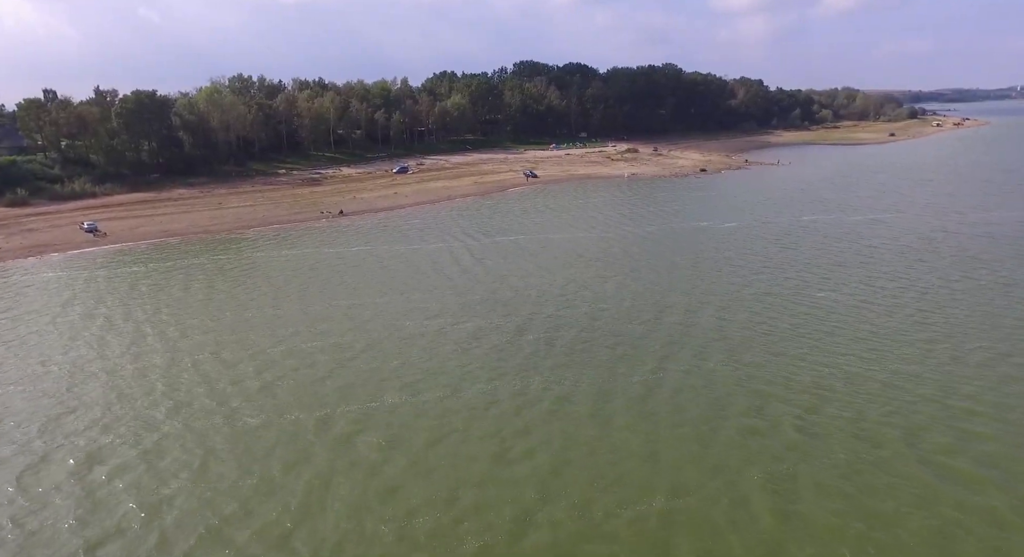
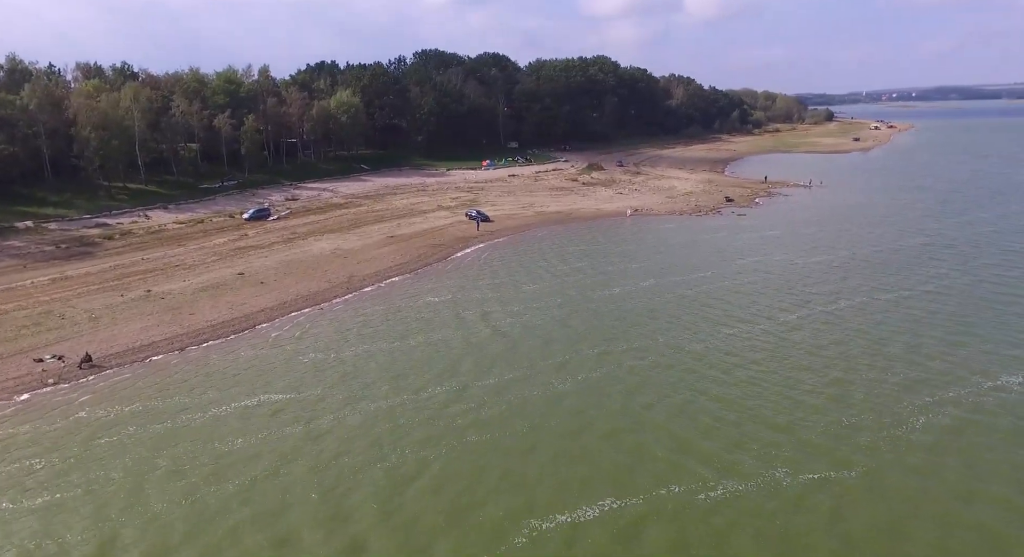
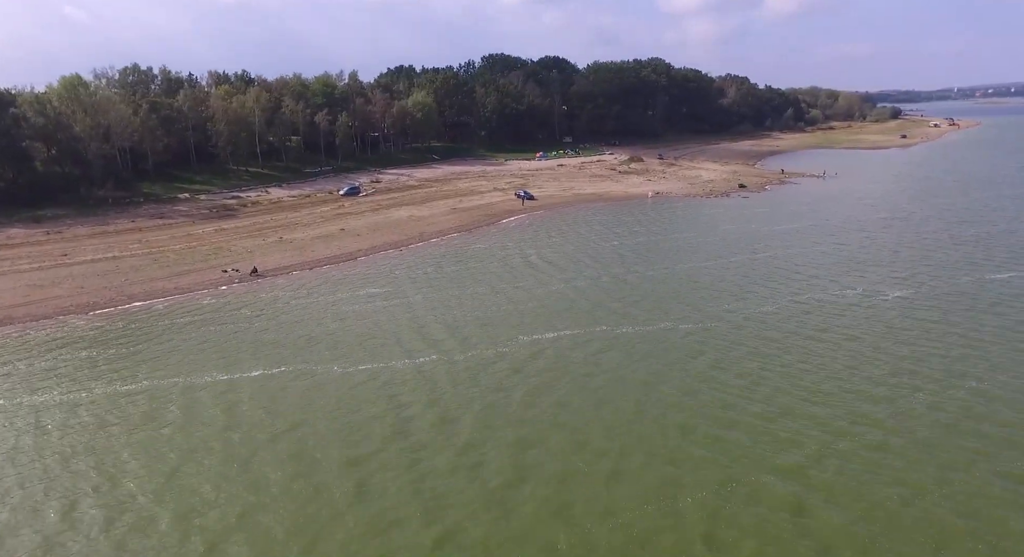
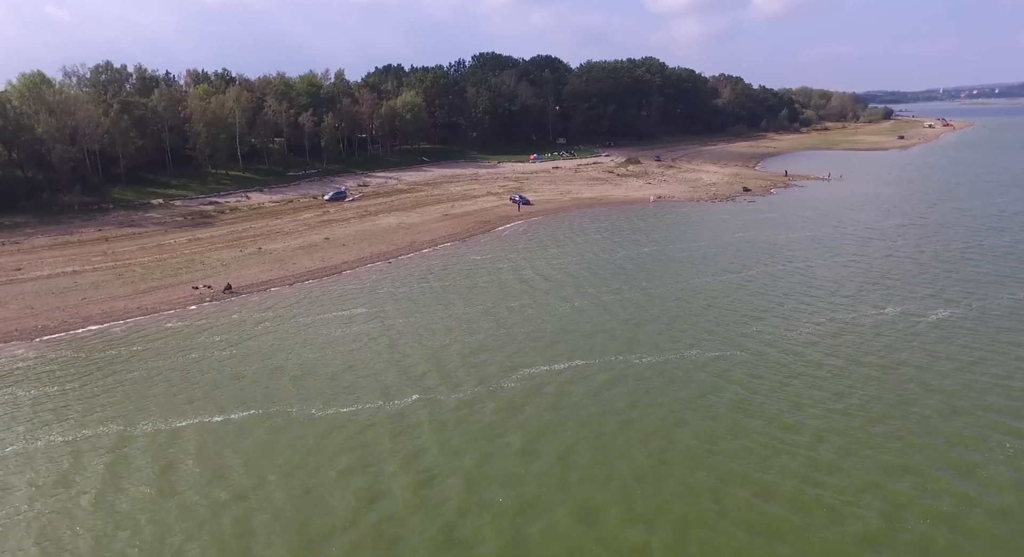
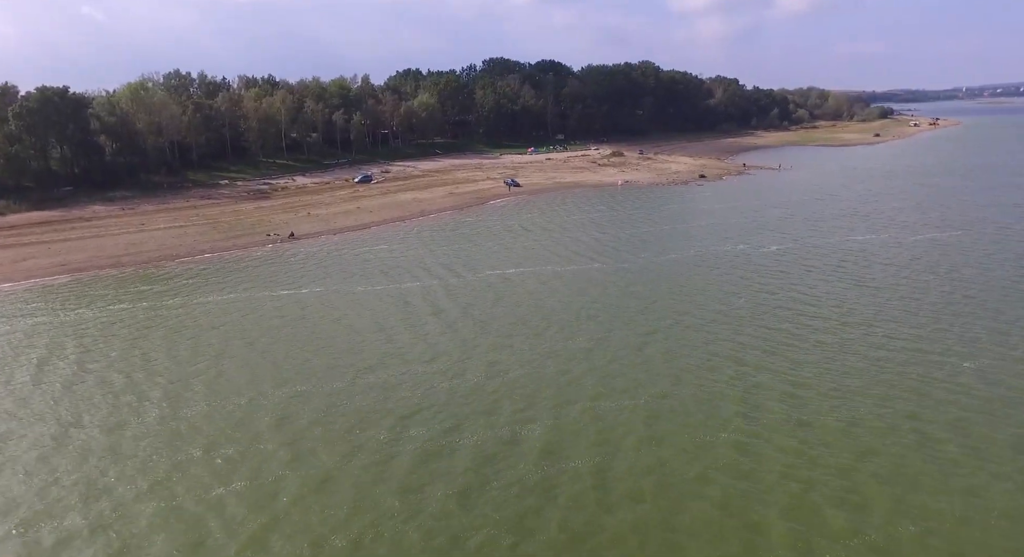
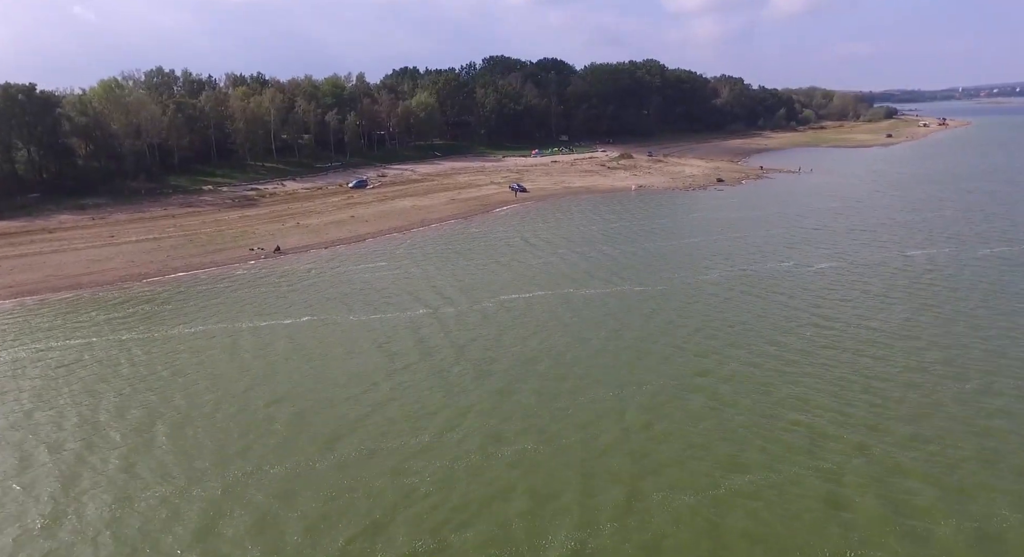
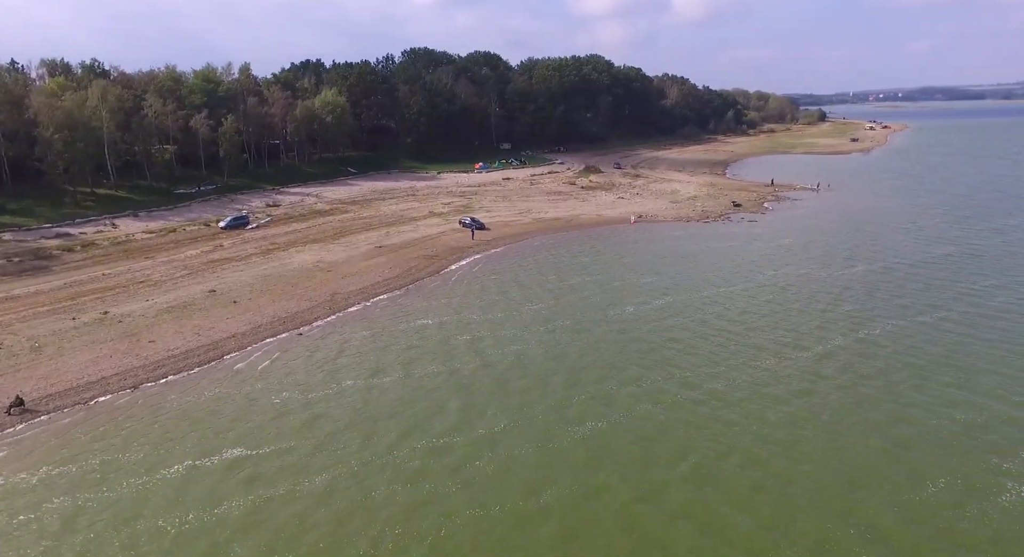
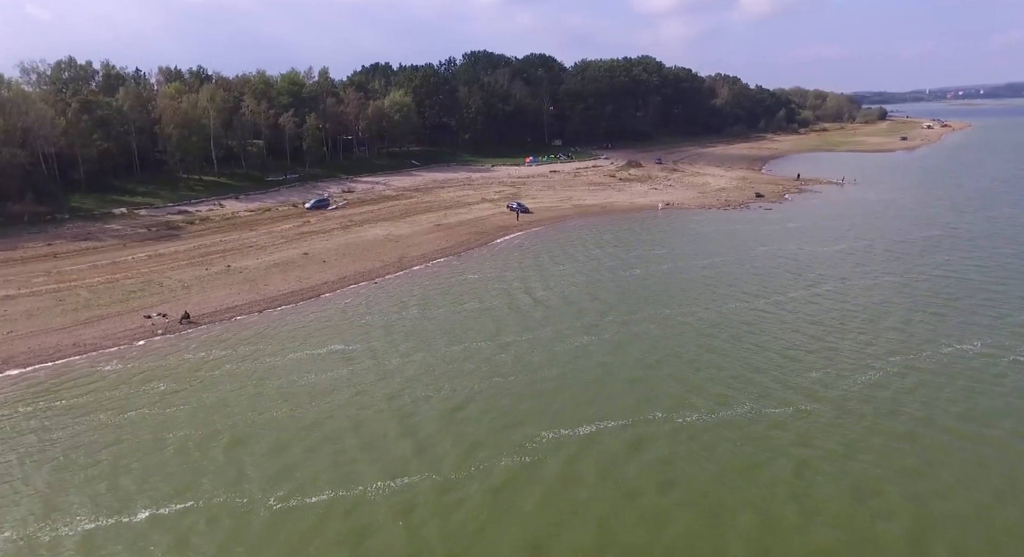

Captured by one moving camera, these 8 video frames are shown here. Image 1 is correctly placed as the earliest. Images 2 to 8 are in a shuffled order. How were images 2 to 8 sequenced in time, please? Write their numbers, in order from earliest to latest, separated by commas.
5, 6, 3, 4, 8, 2, 7
